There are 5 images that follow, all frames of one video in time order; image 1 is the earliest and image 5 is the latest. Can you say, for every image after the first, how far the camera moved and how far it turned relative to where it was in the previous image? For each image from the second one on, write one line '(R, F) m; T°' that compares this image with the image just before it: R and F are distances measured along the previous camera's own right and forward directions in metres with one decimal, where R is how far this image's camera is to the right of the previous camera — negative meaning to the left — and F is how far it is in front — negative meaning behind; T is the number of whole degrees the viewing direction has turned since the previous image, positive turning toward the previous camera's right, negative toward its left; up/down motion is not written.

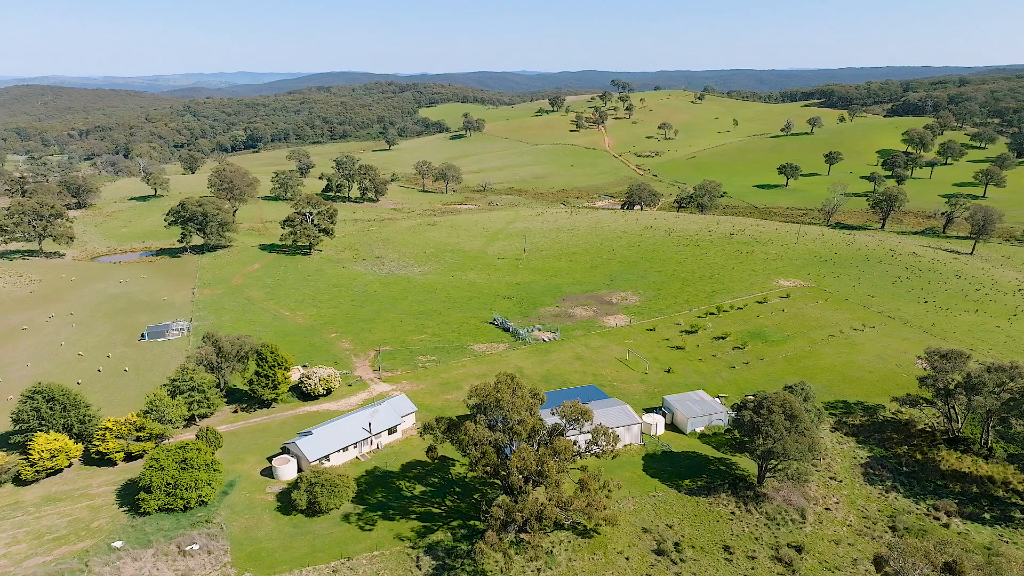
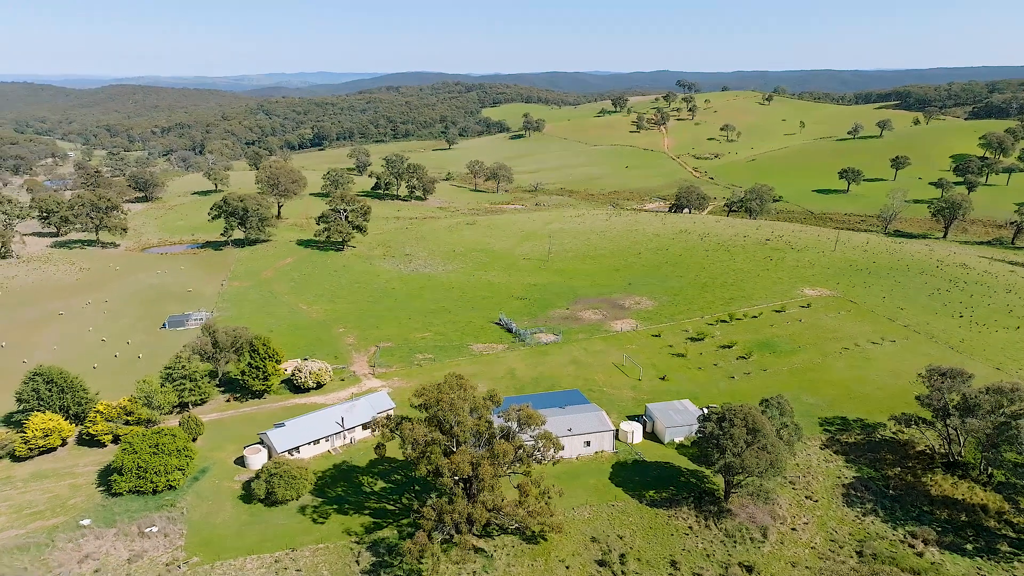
(+3.7, +0.3) m; -5°
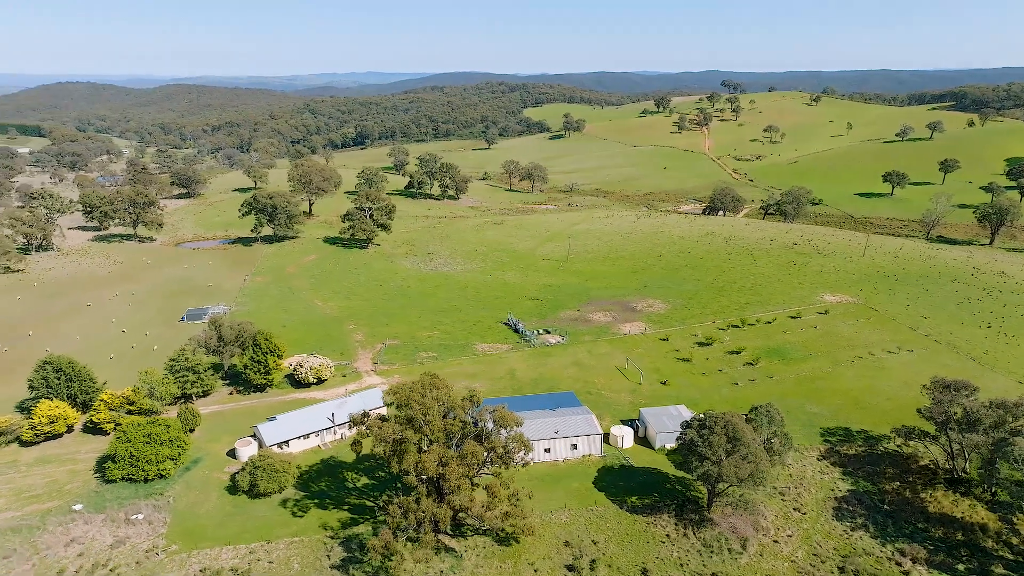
(+2.1, +0.1) m; -3°
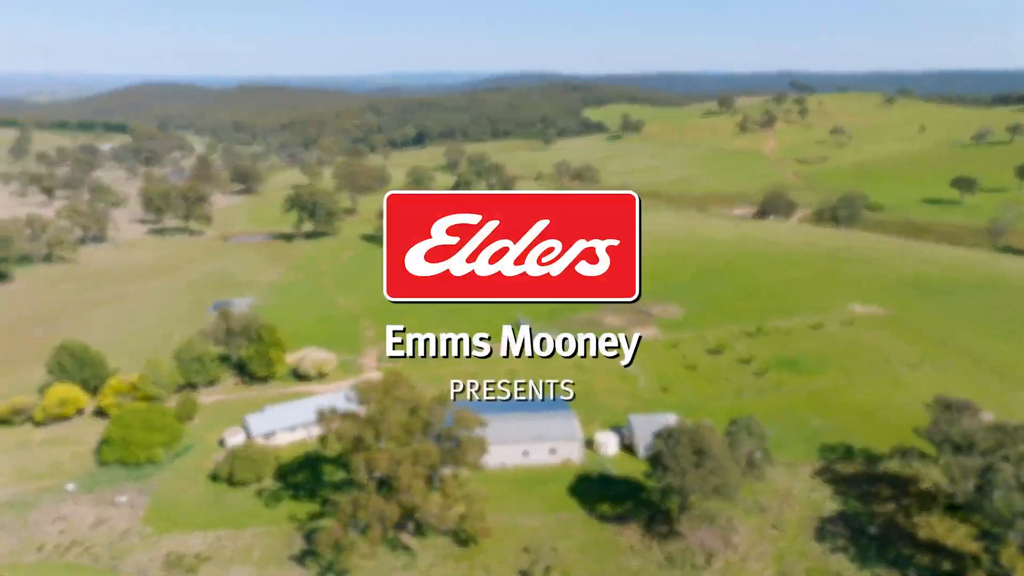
(+3.1, +0.3) m; -5°
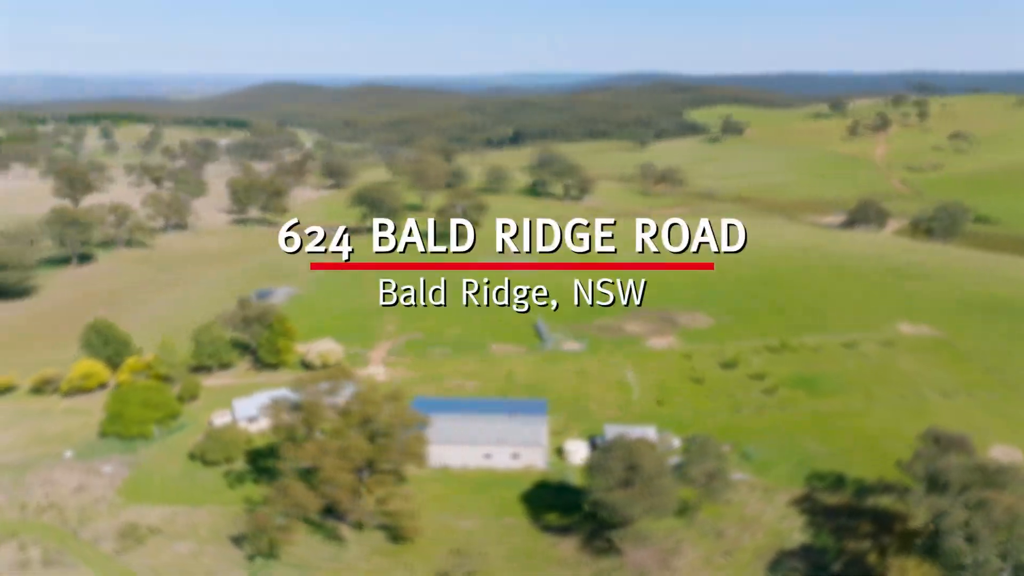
(+5.1, +0.6) m; -8°
